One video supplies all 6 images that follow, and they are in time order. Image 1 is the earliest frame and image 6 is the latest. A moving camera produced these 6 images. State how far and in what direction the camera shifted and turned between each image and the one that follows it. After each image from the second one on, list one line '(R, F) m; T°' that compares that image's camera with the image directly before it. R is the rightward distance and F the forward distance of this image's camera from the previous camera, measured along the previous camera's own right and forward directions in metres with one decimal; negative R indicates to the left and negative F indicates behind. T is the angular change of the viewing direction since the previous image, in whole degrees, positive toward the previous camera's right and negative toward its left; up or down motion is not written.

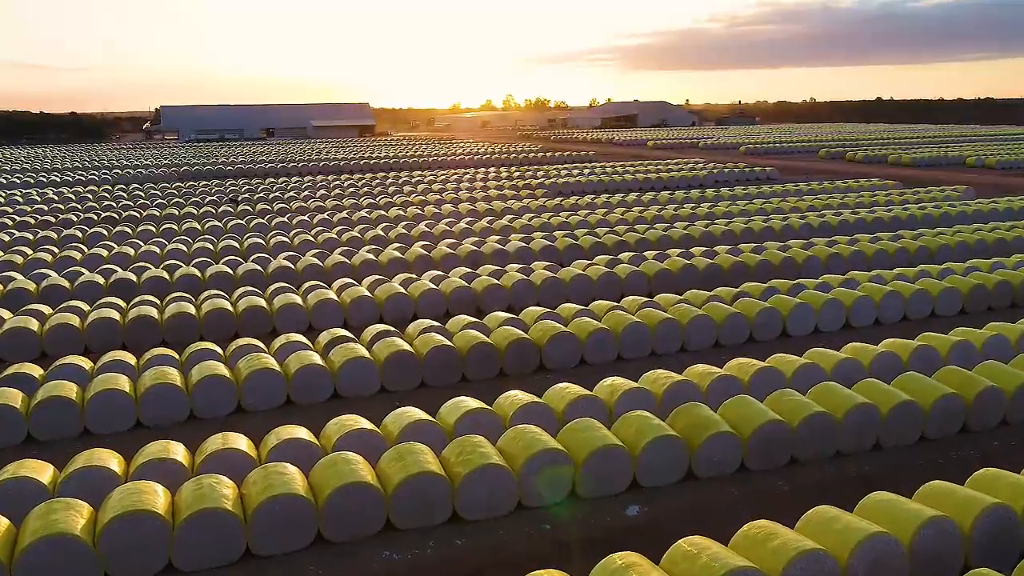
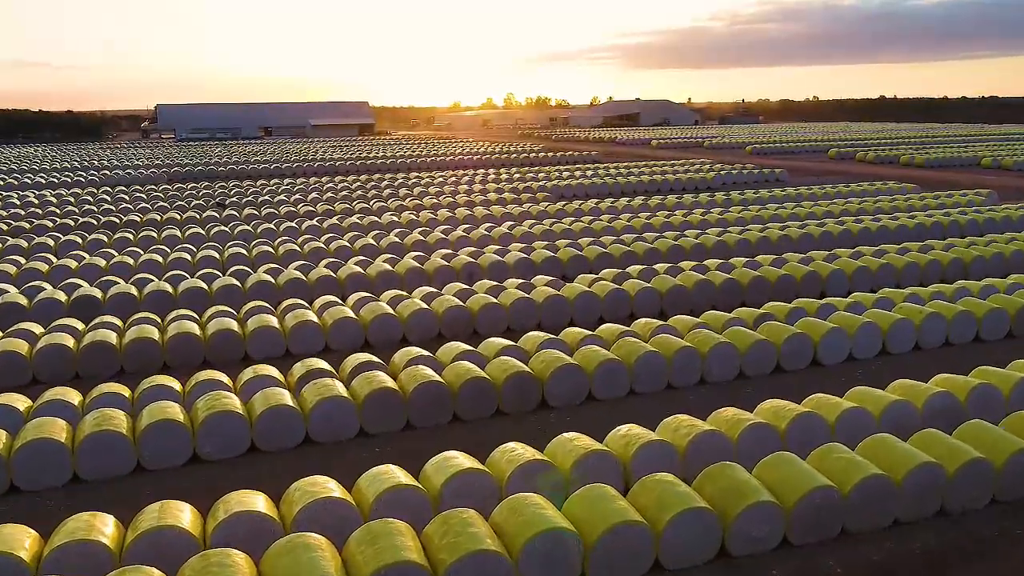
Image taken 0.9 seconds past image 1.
(0.0, +1.0) m; 0°
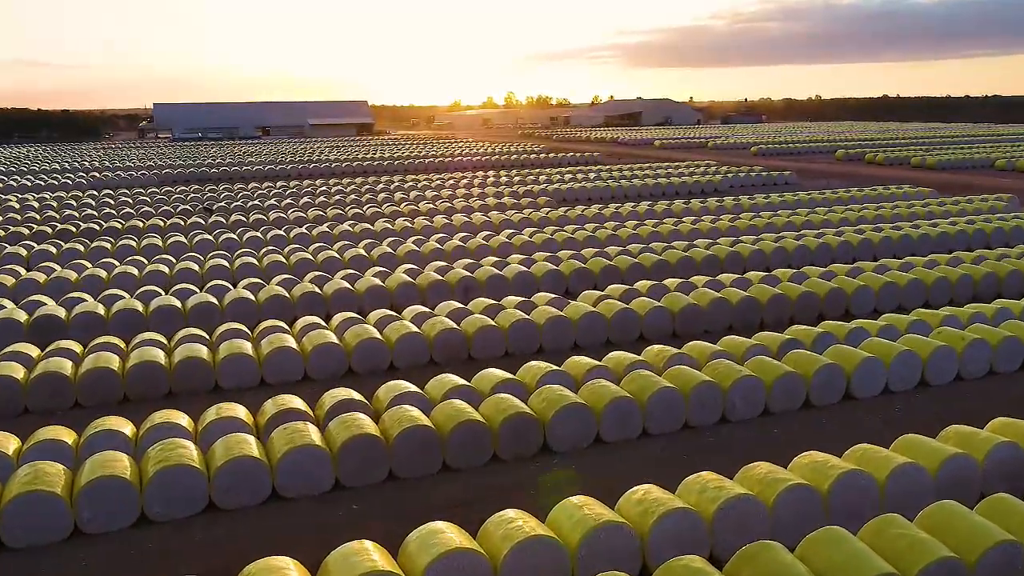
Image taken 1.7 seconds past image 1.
(0.0, +0.9) m; 0°
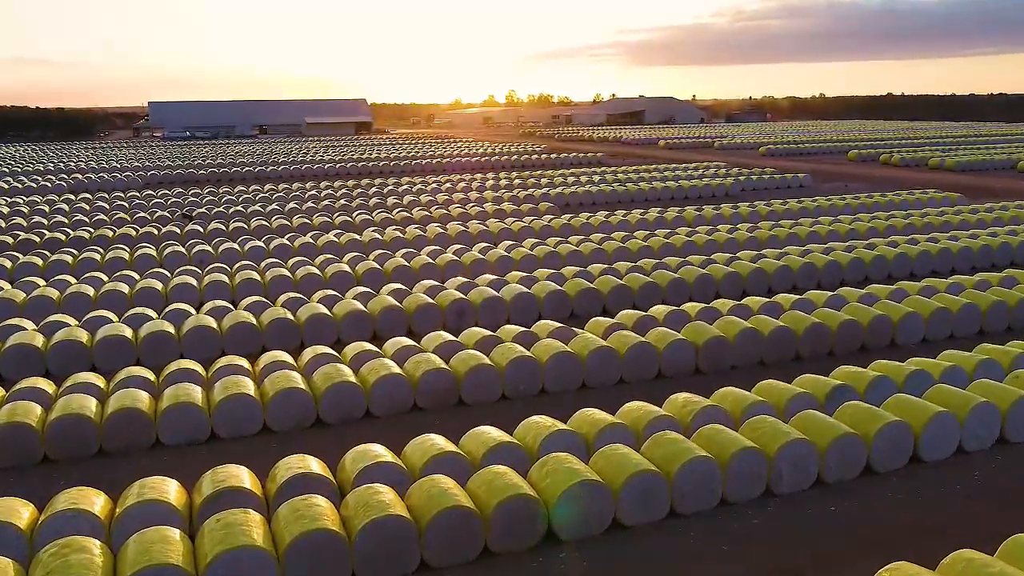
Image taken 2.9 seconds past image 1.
(0.0, +1.3) m; 0°
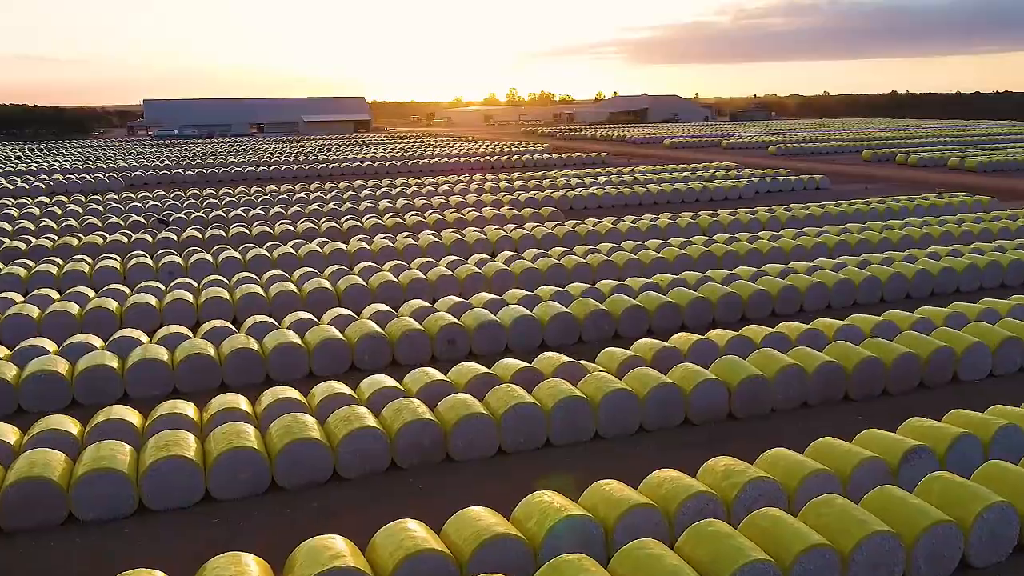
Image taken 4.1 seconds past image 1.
(0.0, +1.3) m; 0°
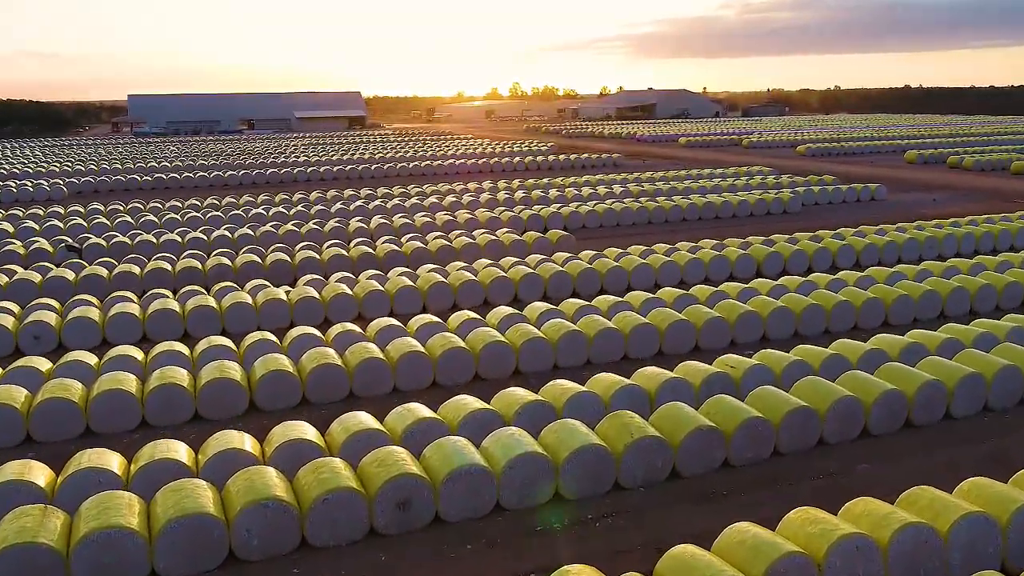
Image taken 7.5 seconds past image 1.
(0.0, +3.6) m; 0°
